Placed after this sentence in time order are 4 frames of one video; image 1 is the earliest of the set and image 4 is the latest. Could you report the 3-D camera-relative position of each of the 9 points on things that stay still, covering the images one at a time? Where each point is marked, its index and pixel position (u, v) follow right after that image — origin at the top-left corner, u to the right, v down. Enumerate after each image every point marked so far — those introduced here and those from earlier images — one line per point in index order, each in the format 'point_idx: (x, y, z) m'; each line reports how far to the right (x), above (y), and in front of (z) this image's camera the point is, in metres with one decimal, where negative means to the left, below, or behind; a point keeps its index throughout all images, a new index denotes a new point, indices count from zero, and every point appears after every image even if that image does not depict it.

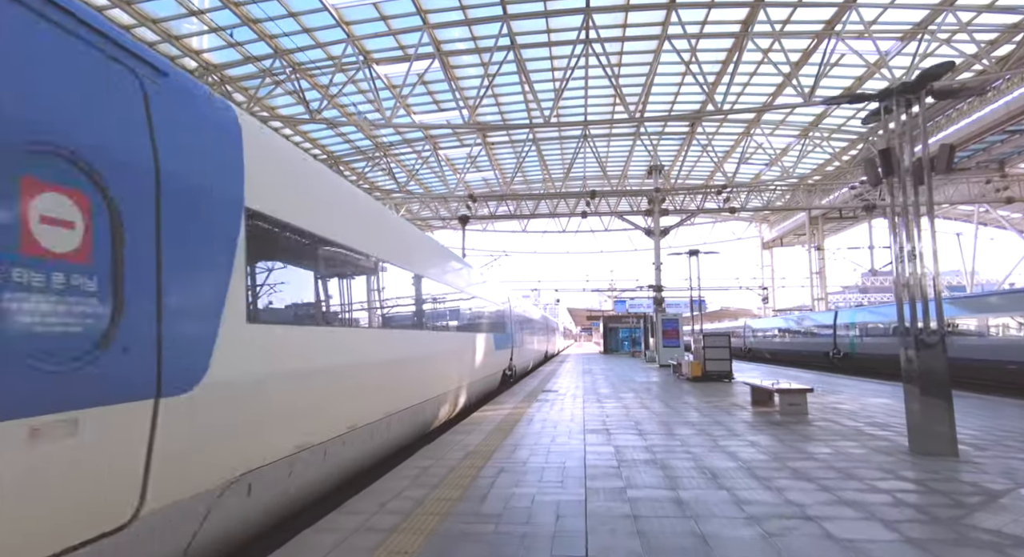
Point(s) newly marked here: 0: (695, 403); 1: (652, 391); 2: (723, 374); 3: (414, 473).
0: (+3.6, -2.5, +10.0) m
1: (+3.5, -2.9, +12.8) m
2: (+7.1, -3.2, +17.0) m
3: (-1.0, -1.9, +5.0) m
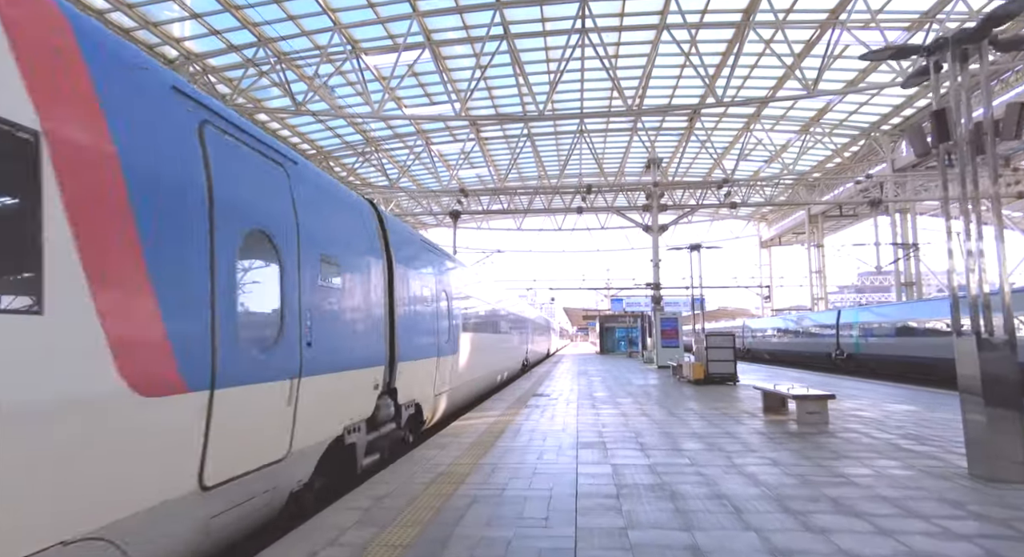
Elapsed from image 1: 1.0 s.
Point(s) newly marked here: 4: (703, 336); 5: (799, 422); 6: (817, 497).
0: (+3.4, -2.3, +9.1) m
1: (+3.3, -2.7, +11.9) m
2: (+6.8, -3.1, +16.2) m
3: (-1.2, -1.8, +4.1) m
4: (+6.4, -1.9, +17.0) m
5: (+4.1, -2.0, +7.3) m
6: (+2.4, -1.7, +4.0) m
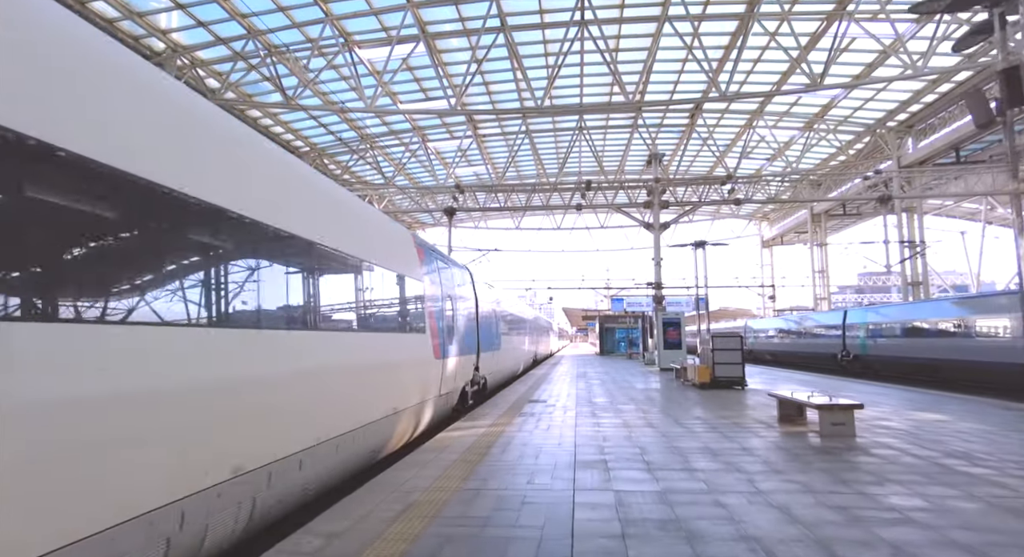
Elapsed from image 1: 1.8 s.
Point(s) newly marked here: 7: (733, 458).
0: (+3.3, -2.3, +8.4) m
1: (+3.2, -2.7, +11.2) m
2: (+6.7, -3.1, +15.5) m
3: (-1.3, -1.8, +3.4) m
4: (+6.3, -1.9, +16.3) m
5: (+4.0, -2.0, +6.6) m
6: (+2.3, -1.7, +3.3) m
7: (+2.4, -2.0, +5.6) m
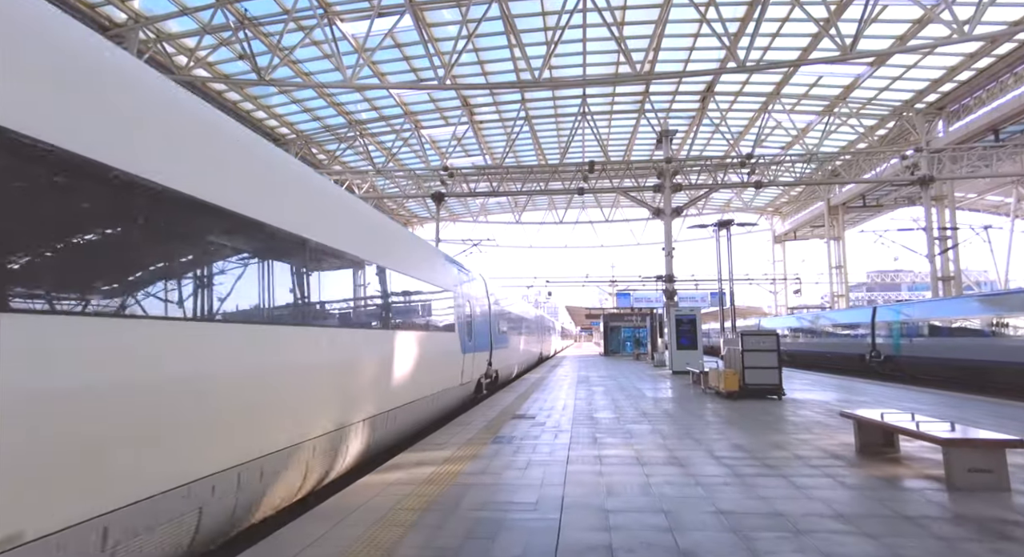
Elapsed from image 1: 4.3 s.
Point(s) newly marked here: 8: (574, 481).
0: (+2.9, -2.0, +6.1) m
1: (+2.8, -2.4, +8.9) m
2: (+6.4, -2.8, +13.2) m
3: (-1.7, -1.5, +1.1) m
4: (+6.0, -1.6, +14.0) m
5: (+3.6, -1.7, +4.3) m
6: (+1.9, -1.4, +1.0) m
7: (+2.1, -1.7, +3.3) m
8: (+0.6, -1.9, +4.9) m
